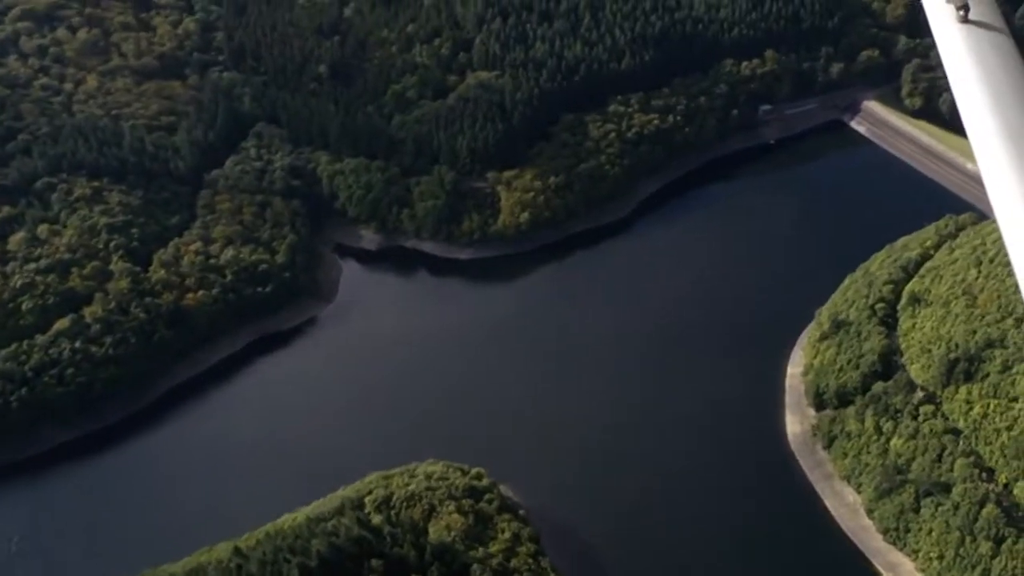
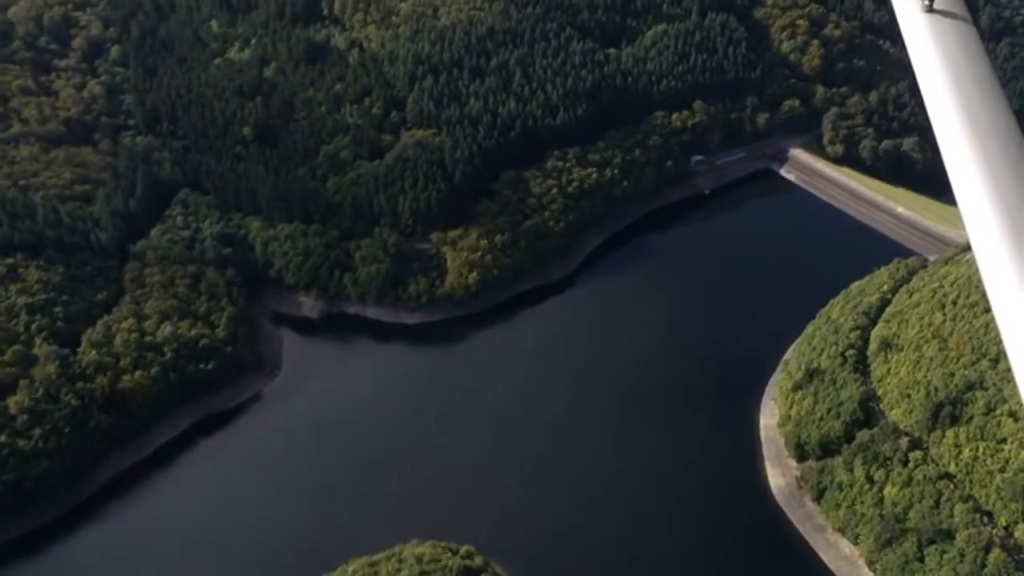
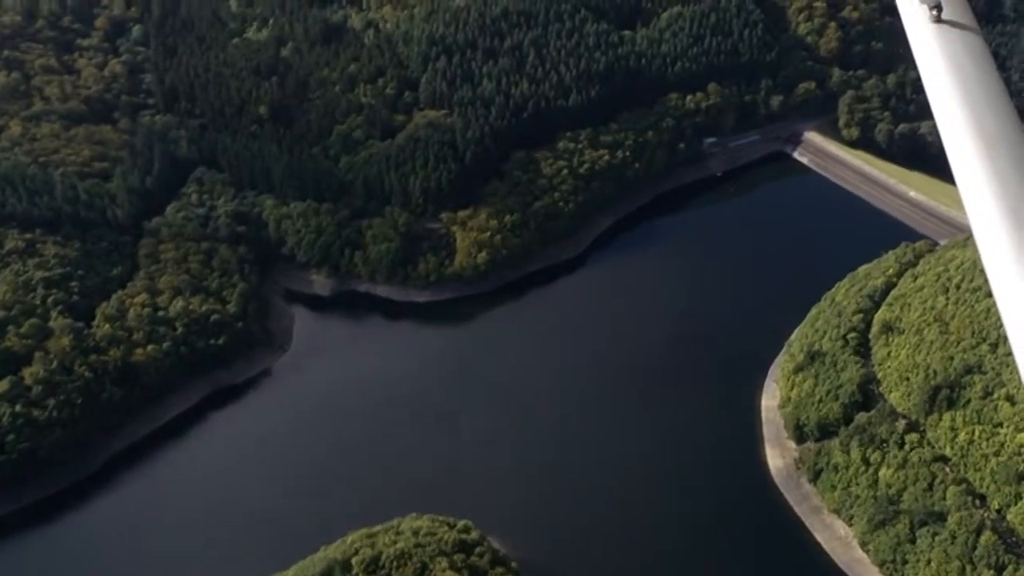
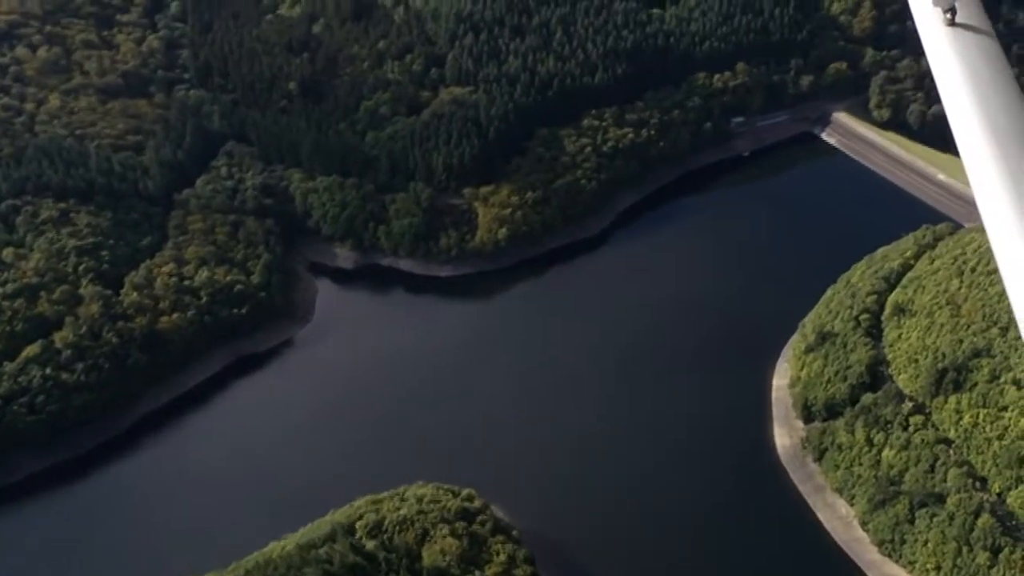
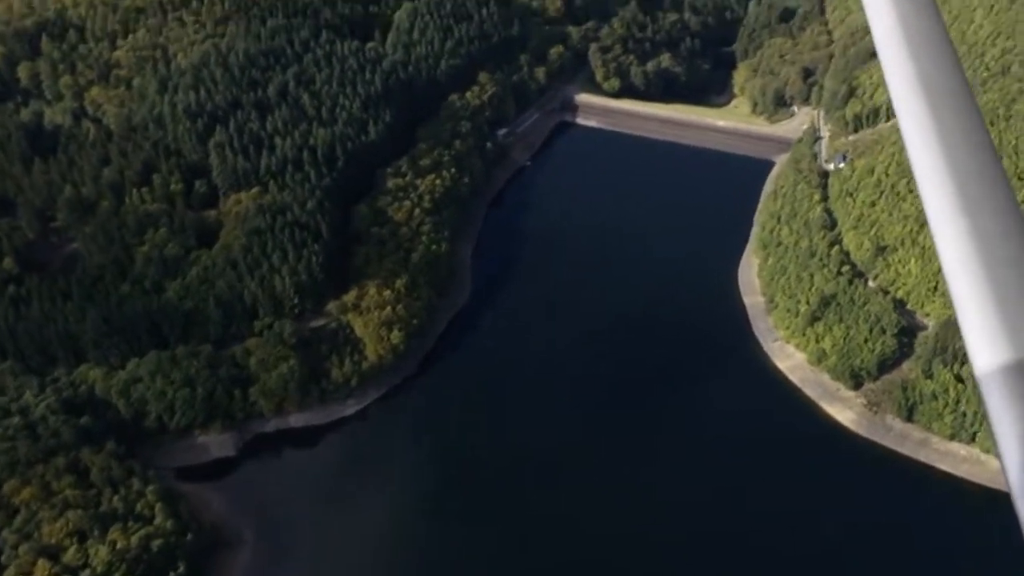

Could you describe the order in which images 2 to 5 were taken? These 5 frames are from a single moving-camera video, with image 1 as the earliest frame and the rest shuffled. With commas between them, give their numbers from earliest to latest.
4, 3, 2, 5
